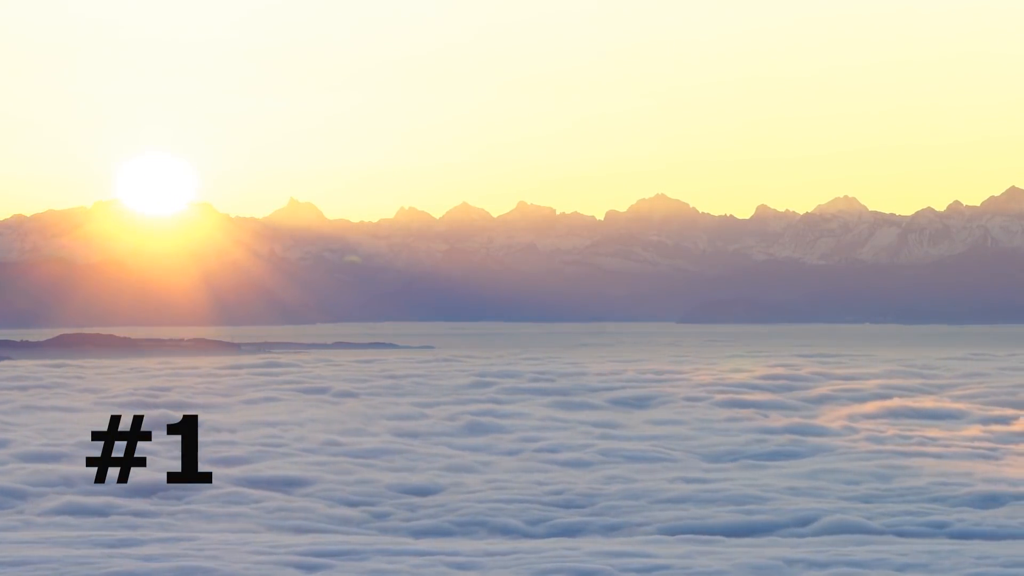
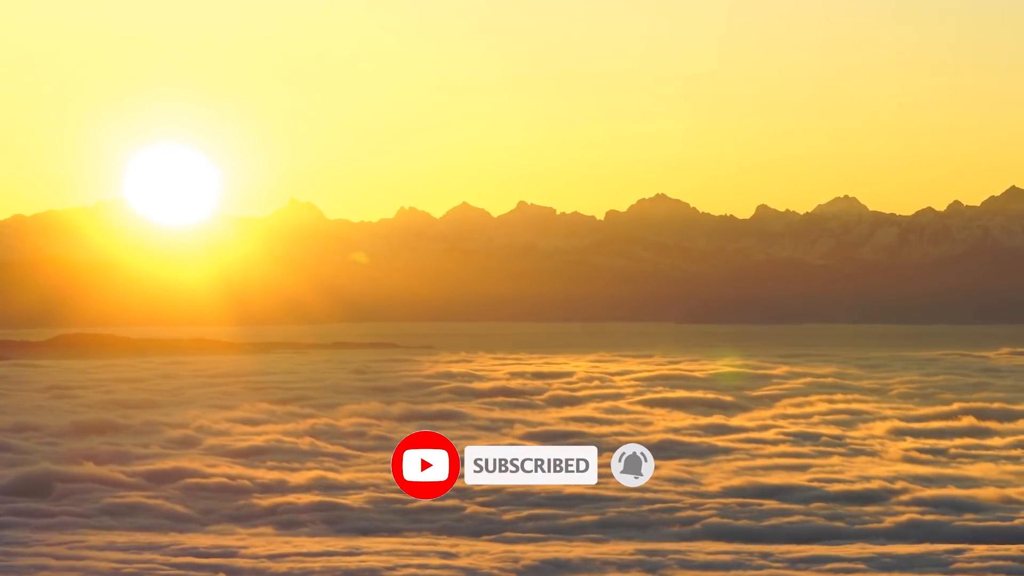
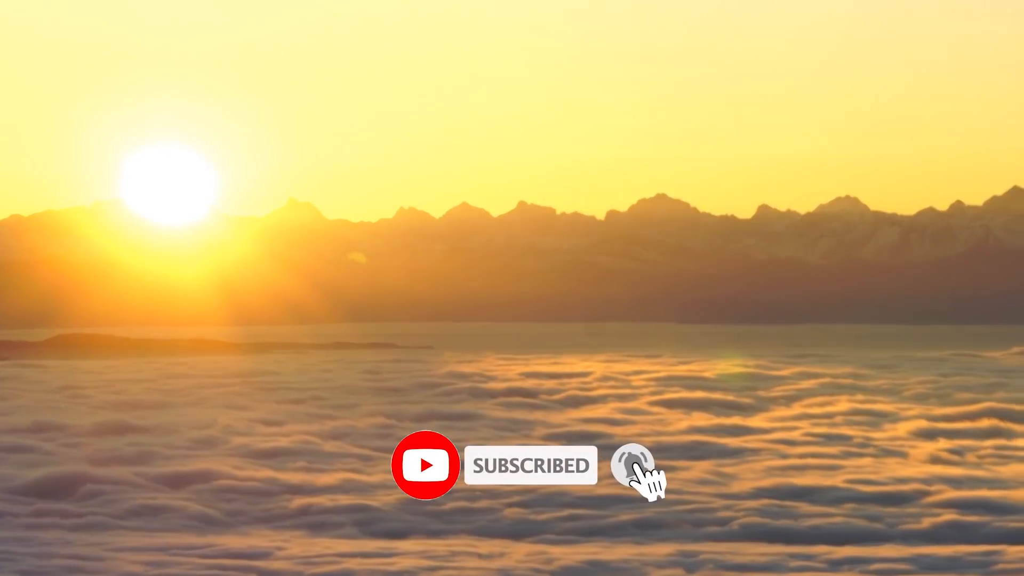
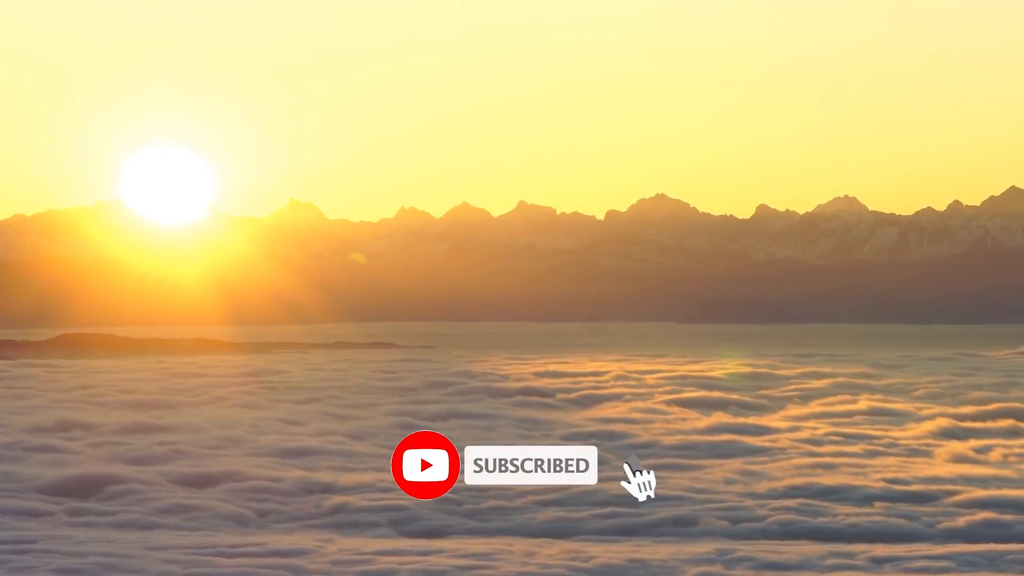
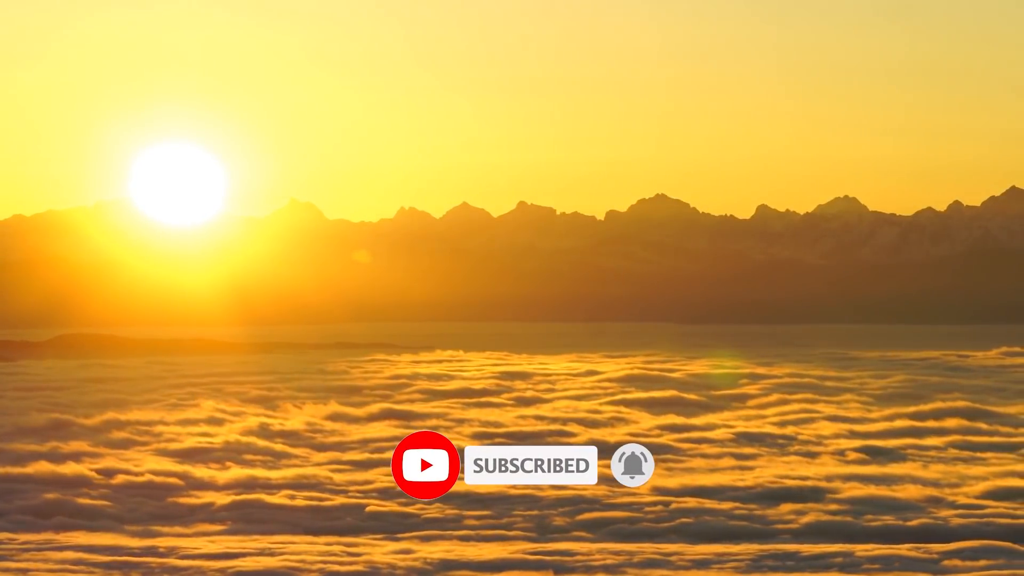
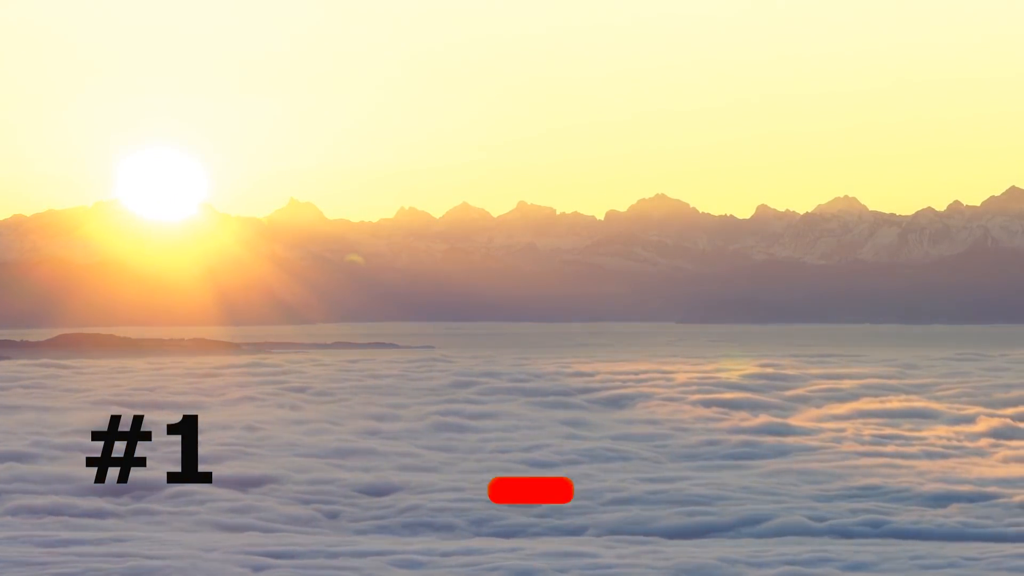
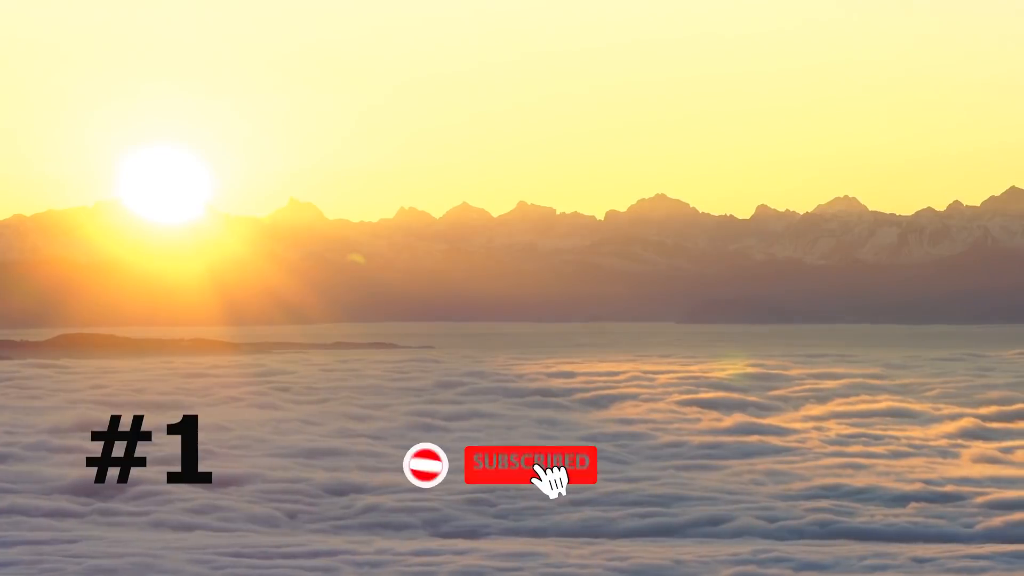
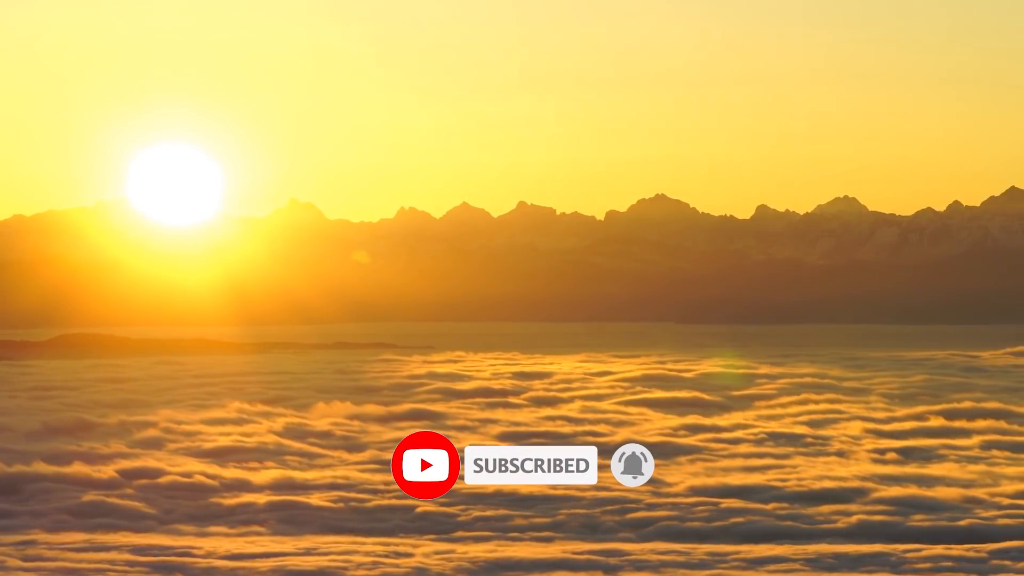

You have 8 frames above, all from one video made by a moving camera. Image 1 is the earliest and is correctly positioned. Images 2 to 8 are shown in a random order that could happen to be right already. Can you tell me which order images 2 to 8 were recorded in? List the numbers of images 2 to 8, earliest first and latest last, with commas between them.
6, 7, 4, 3, 2, 8, 5
